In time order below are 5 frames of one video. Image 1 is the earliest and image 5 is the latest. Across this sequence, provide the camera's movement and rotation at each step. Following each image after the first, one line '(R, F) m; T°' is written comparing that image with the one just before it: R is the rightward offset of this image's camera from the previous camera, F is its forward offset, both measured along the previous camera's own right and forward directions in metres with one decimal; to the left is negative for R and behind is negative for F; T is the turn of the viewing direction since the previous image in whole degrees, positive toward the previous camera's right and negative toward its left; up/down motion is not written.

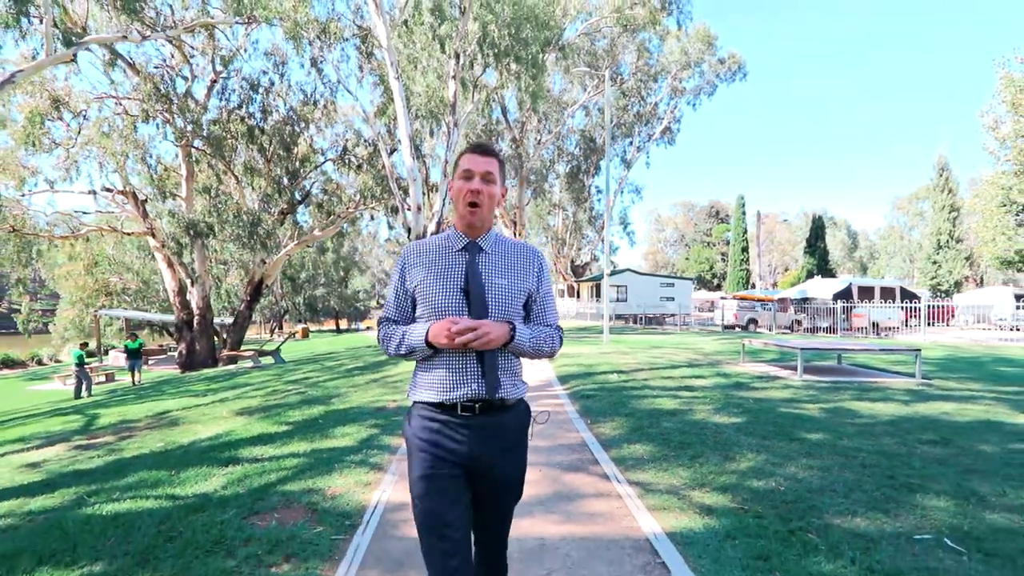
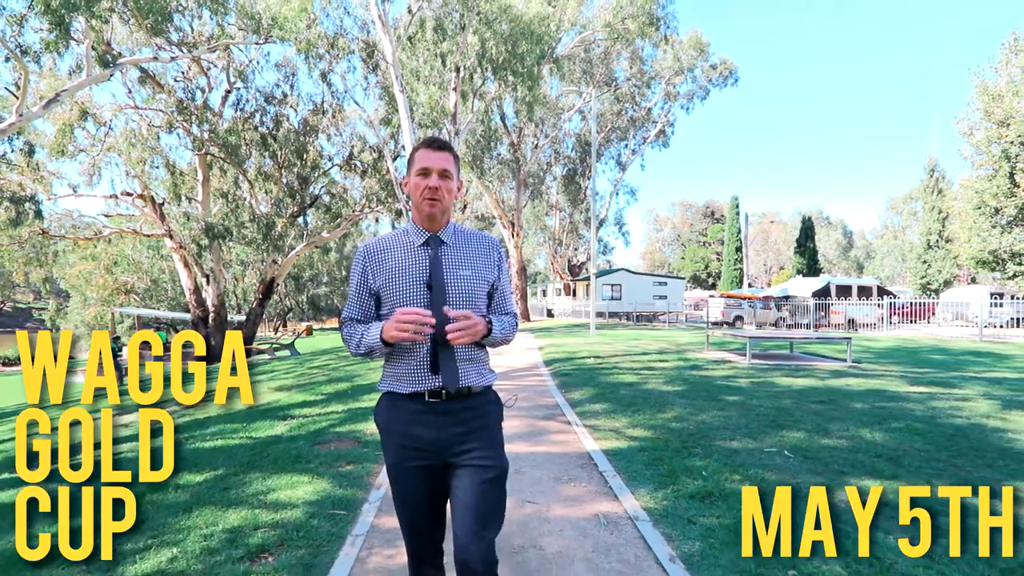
(+0.1, -1.6) m; 0°
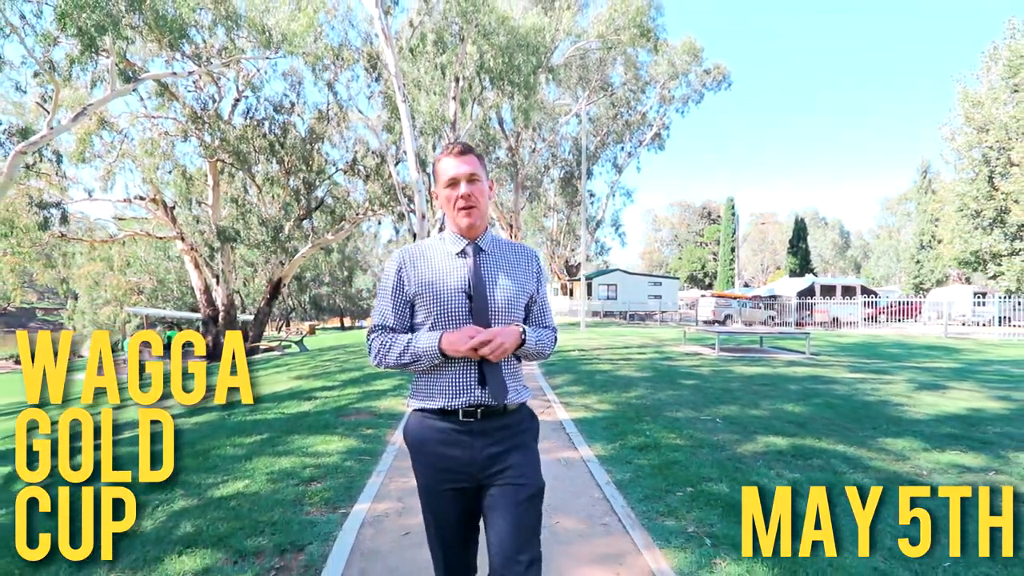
(+0.1, -1.2) m; 0°
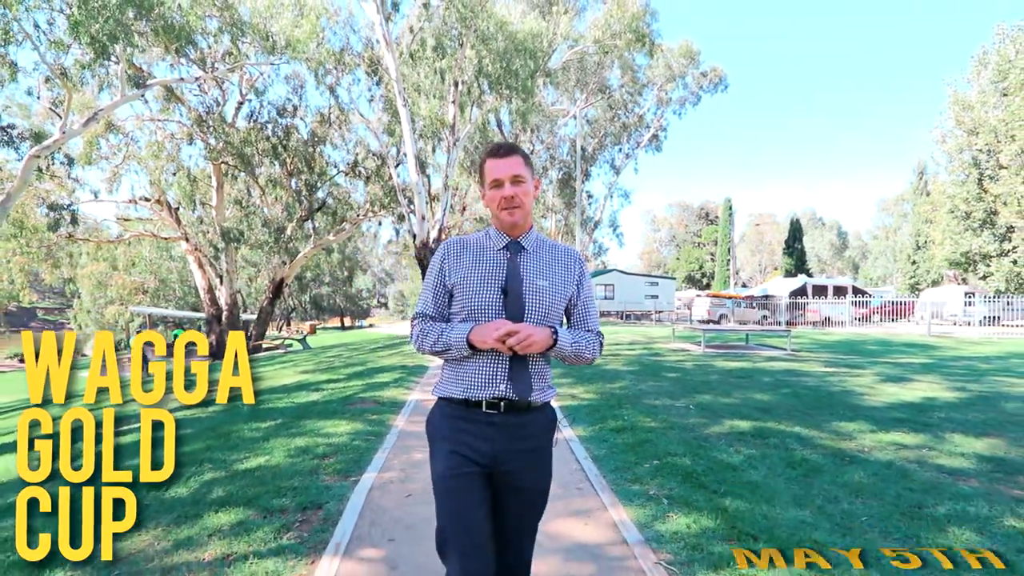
(+0.1, -0.6) m; 0°
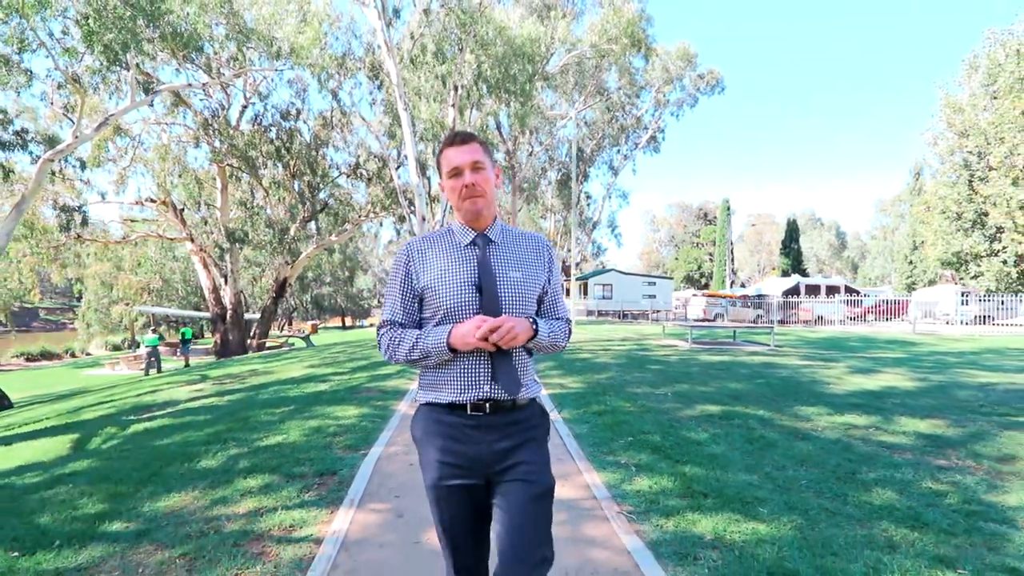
(+0.1, -0.6) m; 0°
